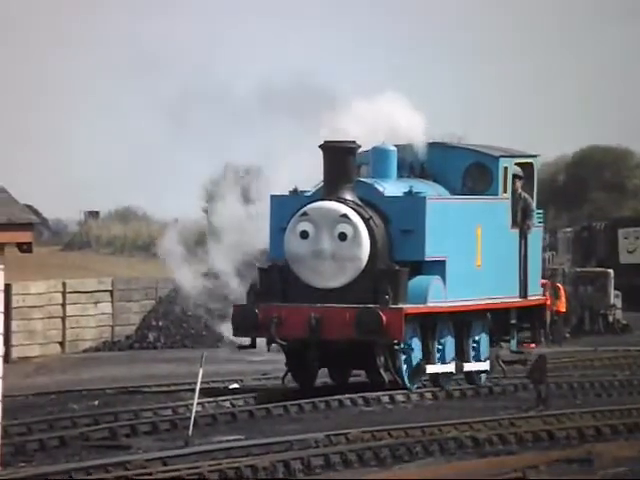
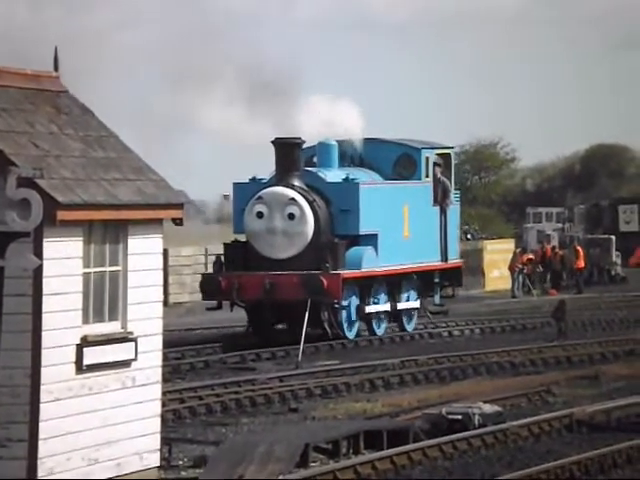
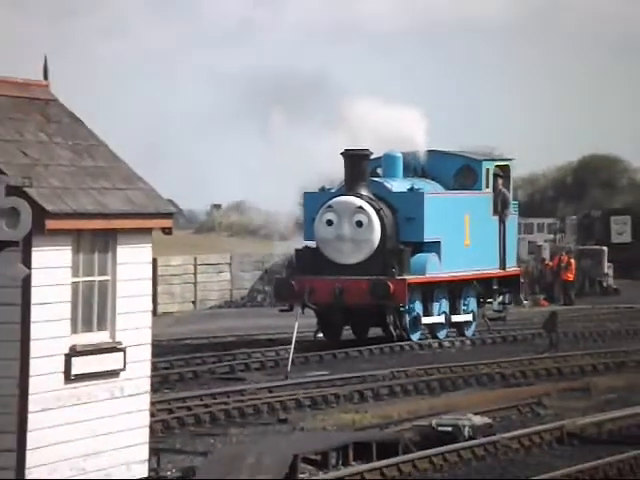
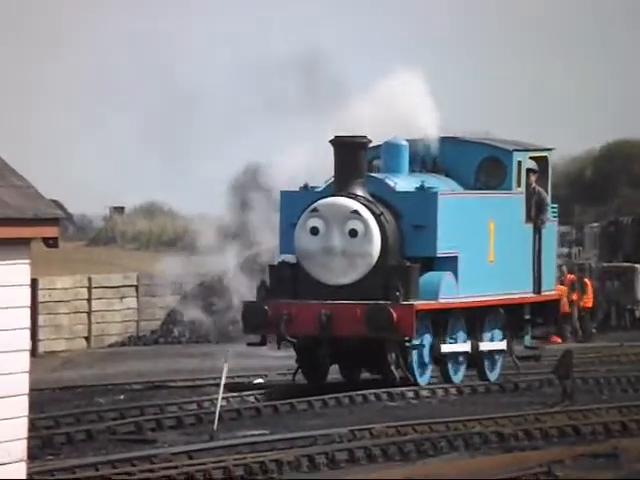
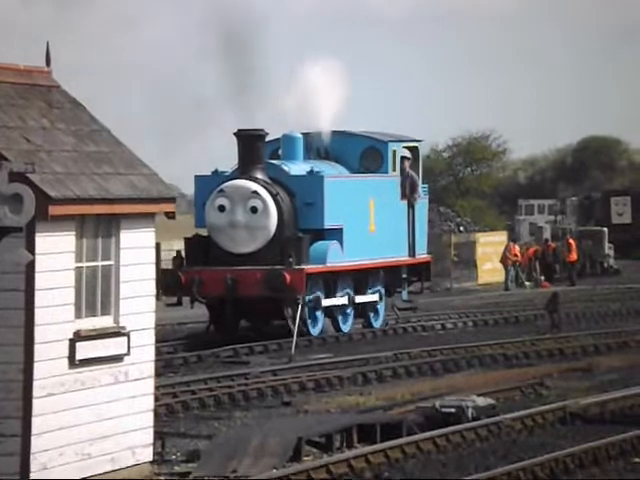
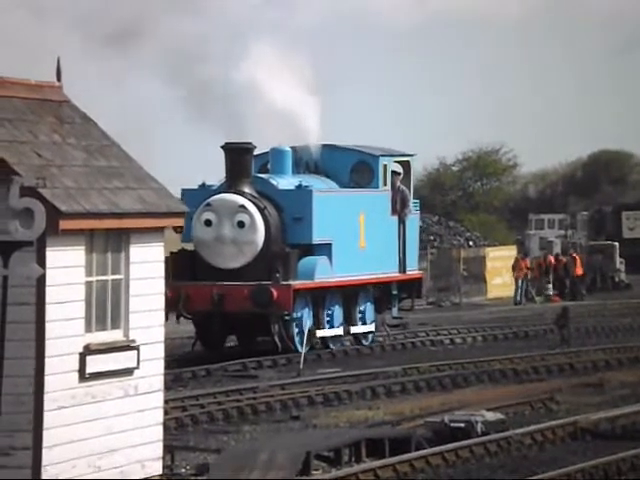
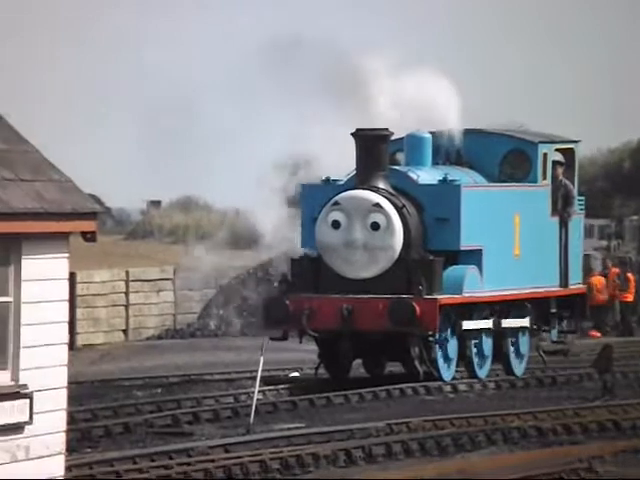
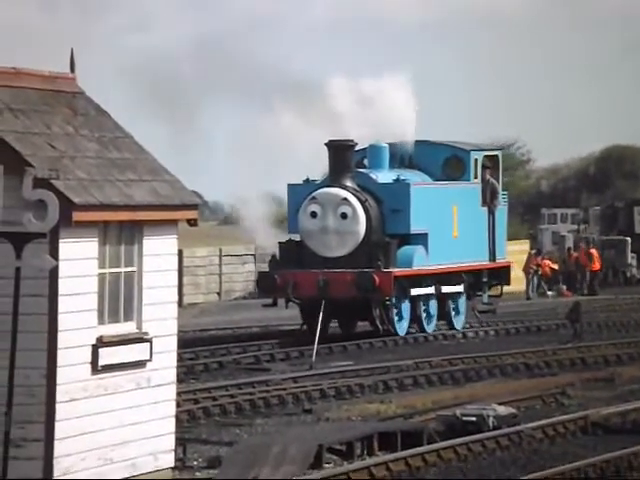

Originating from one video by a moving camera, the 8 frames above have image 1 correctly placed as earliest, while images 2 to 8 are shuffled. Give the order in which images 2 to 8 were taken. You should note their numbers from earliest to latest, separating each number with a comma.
4, 7, 3, 8, 2, 5, 6
